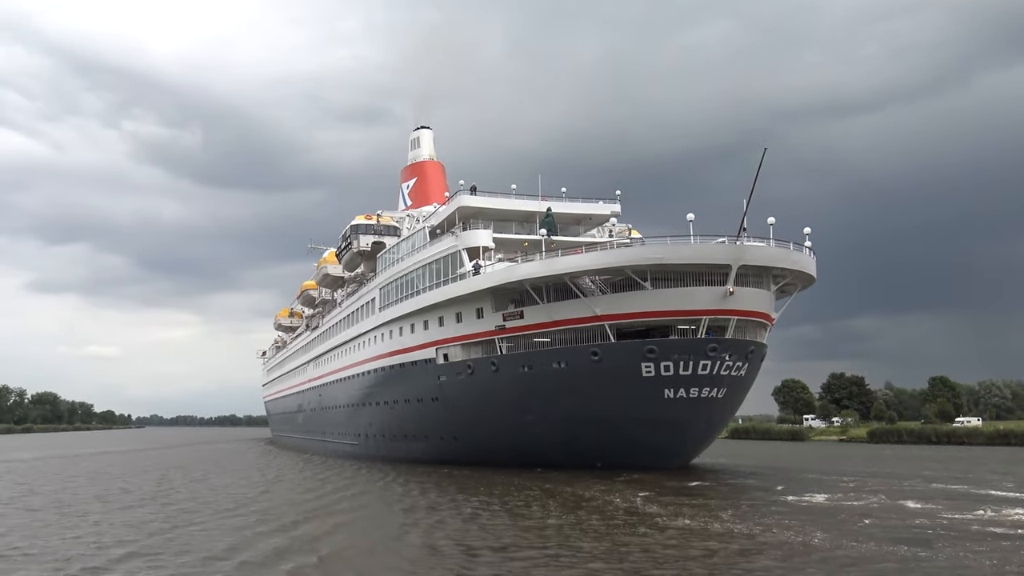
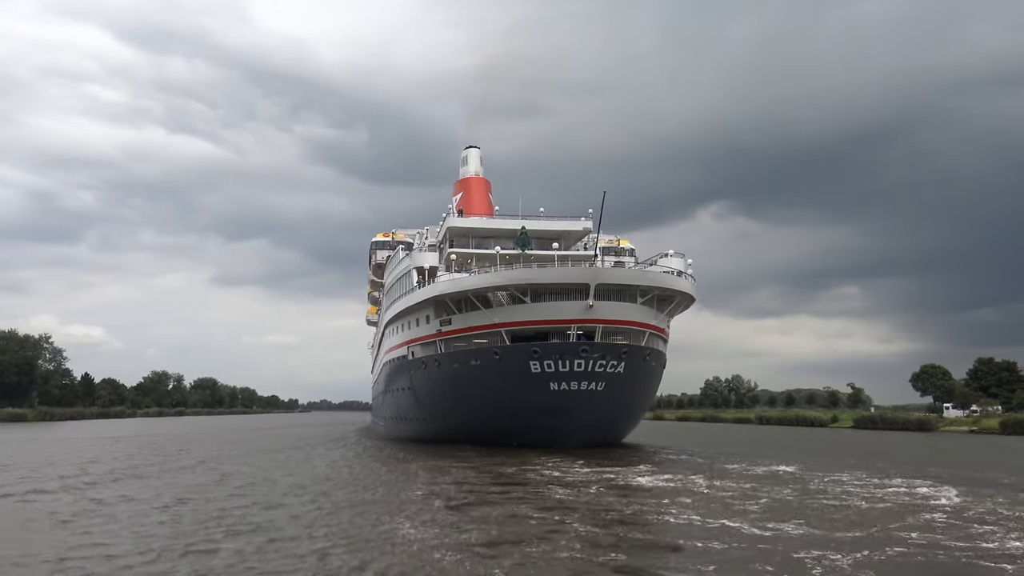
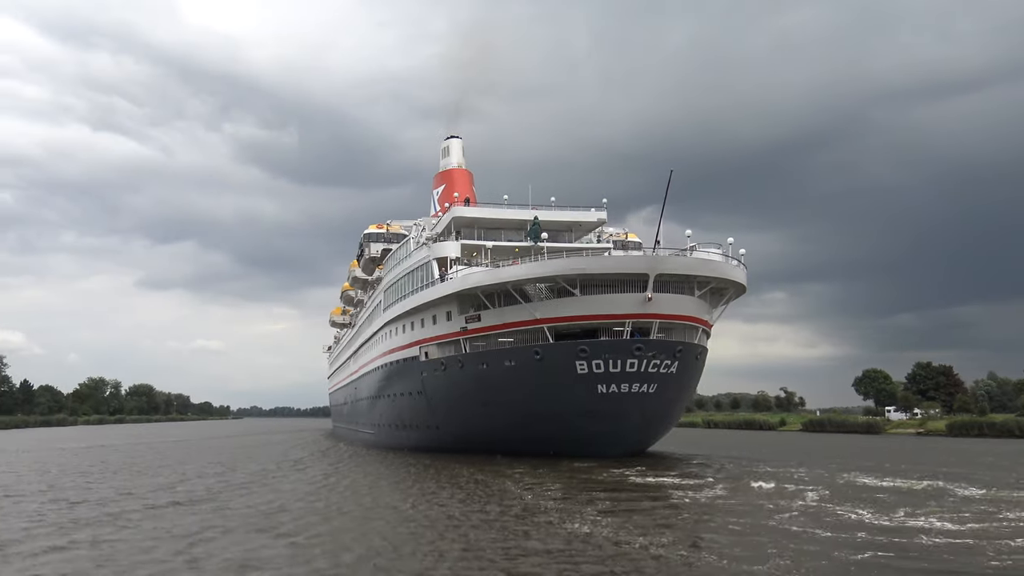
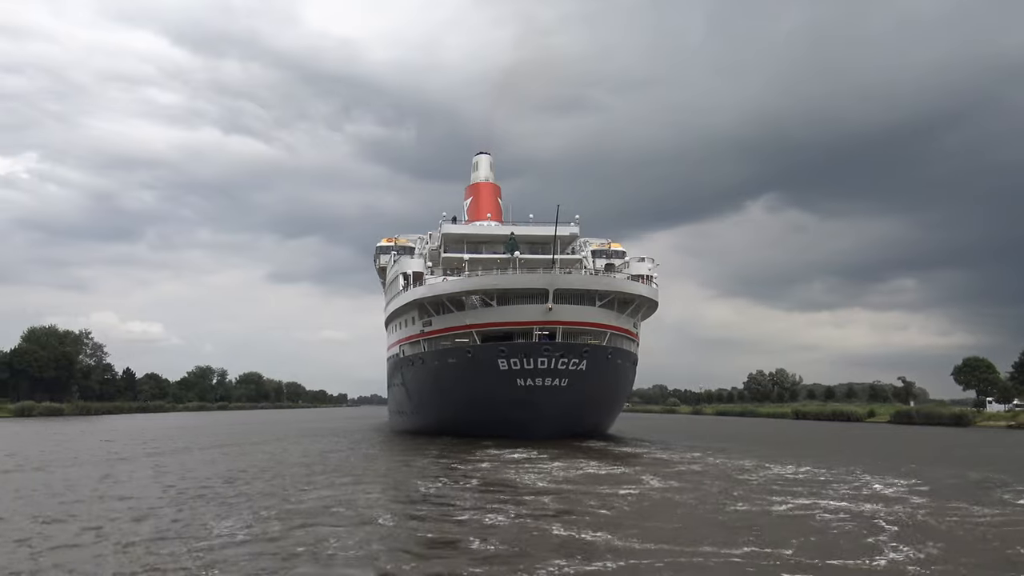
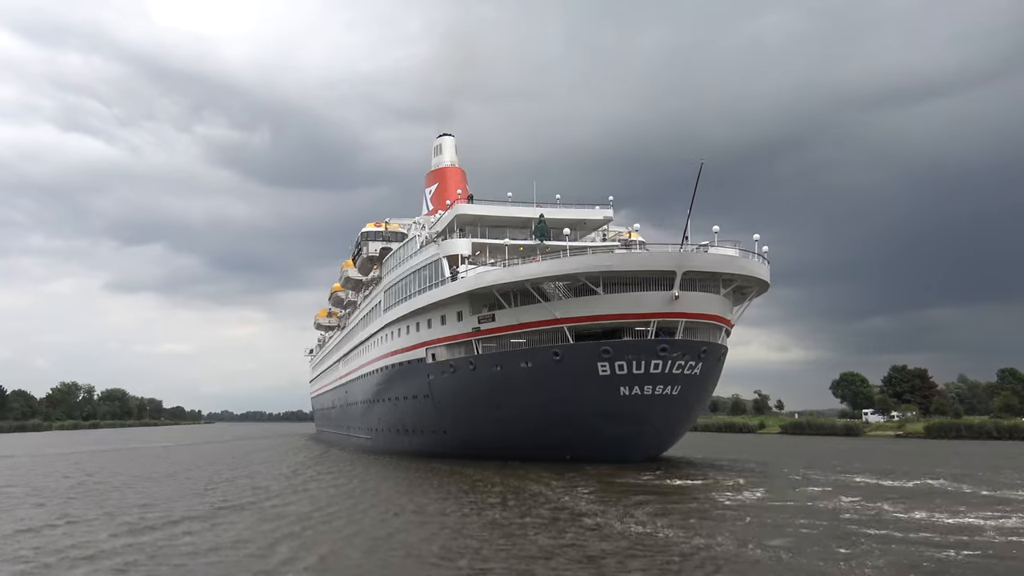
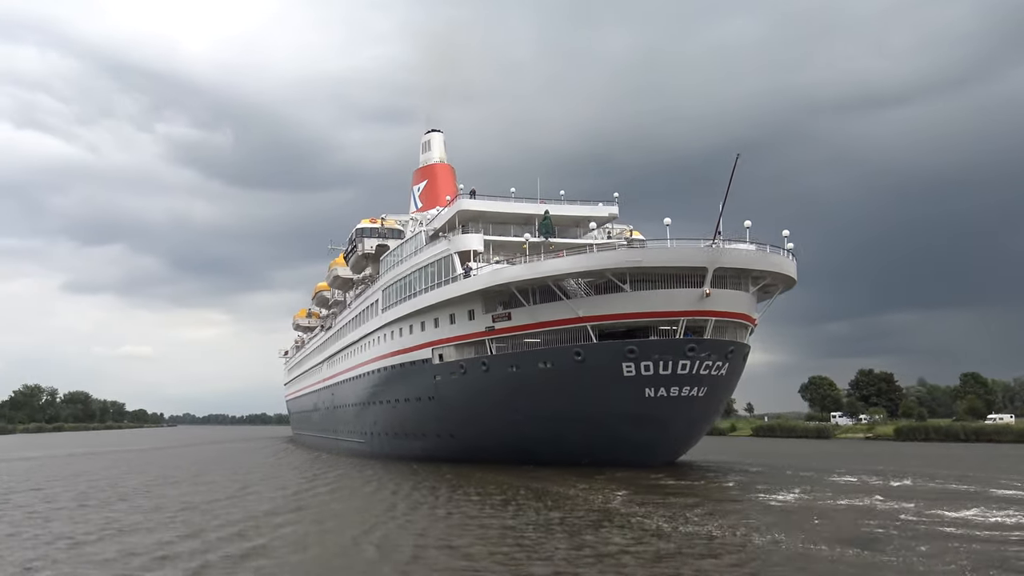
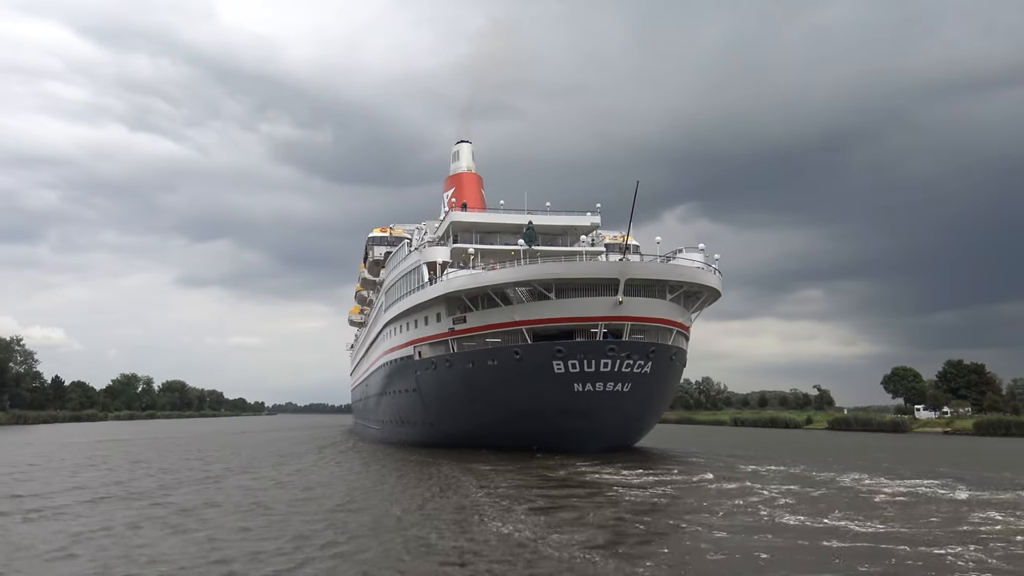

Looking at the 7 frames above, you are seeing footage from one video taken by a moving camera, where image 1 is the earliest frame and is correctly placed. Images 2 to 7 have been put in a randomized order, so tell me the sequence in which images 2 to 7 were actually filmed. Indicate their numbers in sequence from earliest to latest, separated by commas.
6, 5, 3, 7, 2, 4
